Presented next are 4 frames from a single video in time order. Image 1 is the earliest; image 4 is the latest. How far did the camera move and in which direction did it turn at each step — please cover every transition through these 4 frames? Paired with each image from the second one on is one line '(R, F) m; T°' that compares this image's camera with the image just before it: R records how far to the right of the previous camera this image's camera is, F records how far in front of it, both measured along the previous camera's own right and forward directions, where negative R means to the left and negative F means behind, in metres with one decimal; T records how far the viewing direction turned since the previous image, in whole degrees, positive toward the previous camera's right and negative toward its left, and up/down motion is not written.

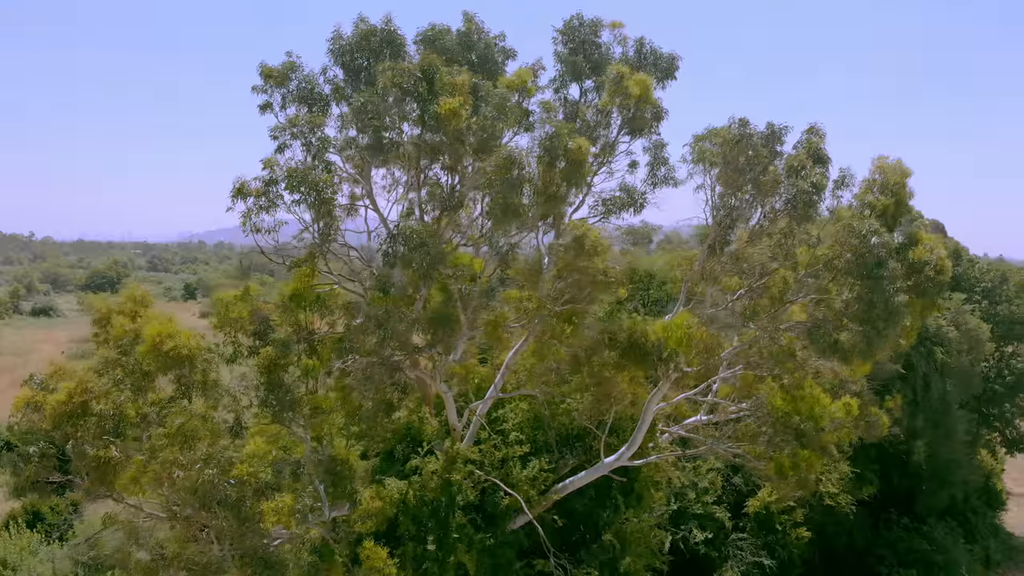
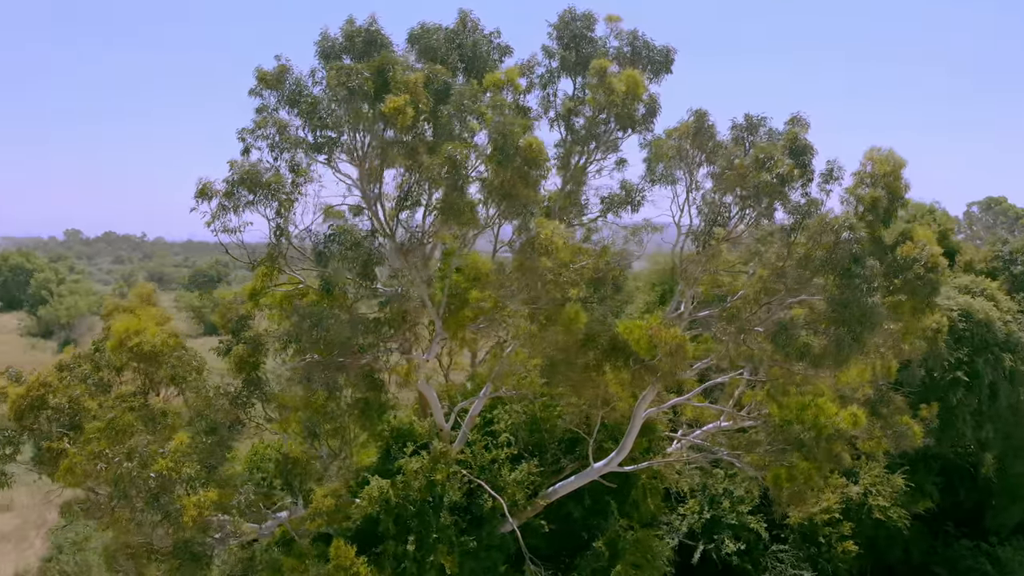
(+1.3, +0.2) m; -6°
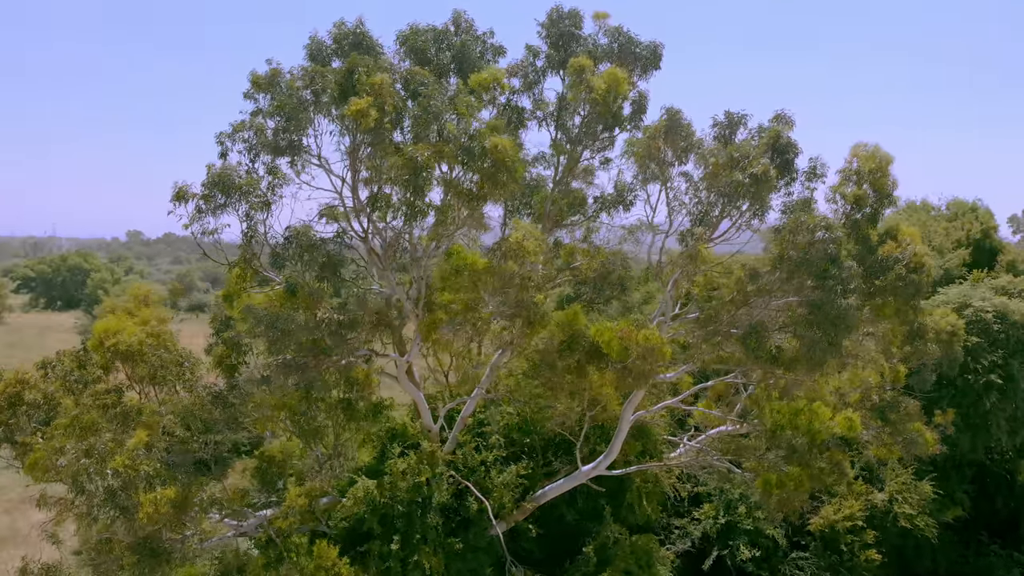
(+0.7, +0.1) m; -3°
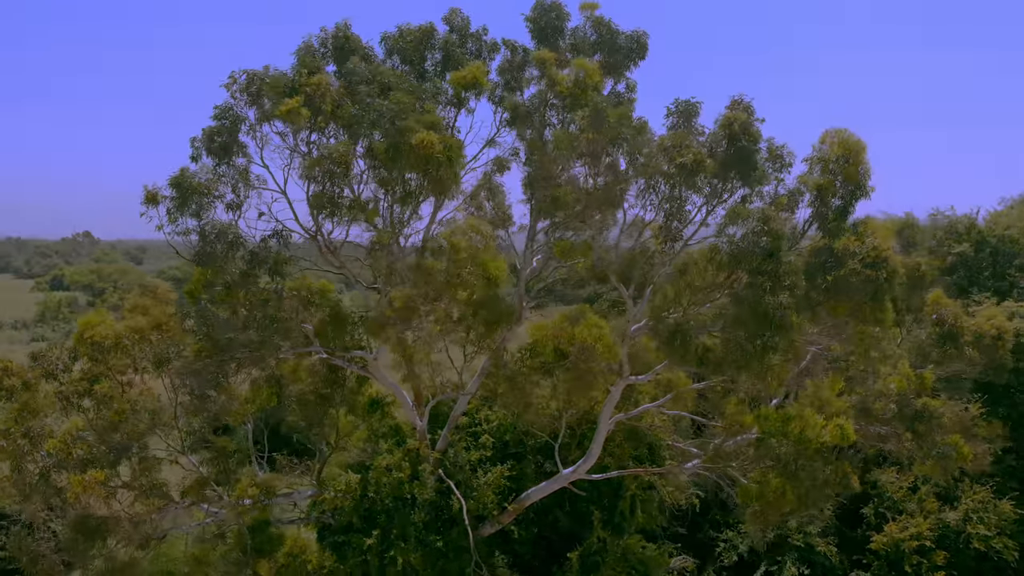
(+1.7, +0.2) m; -7°
